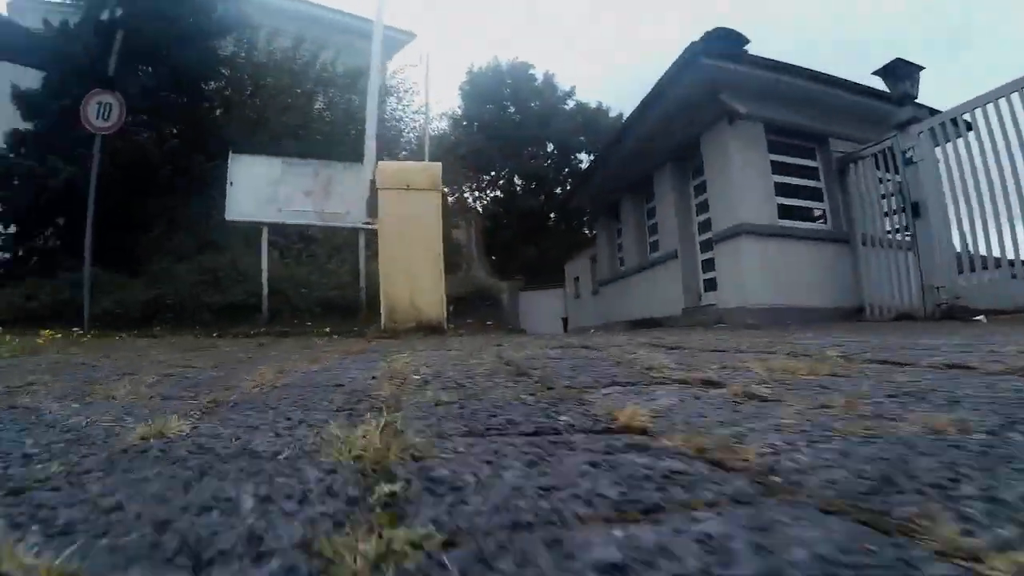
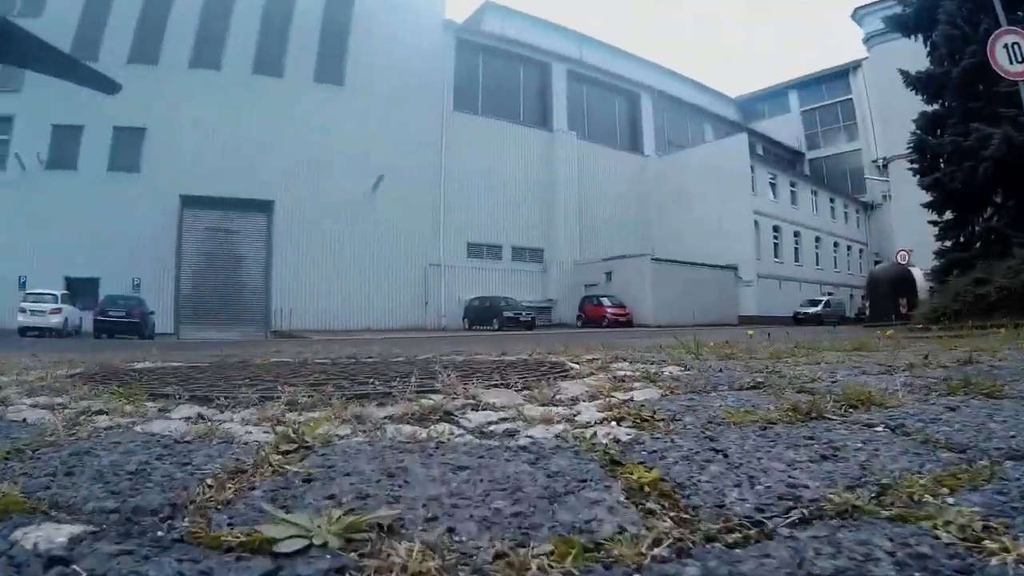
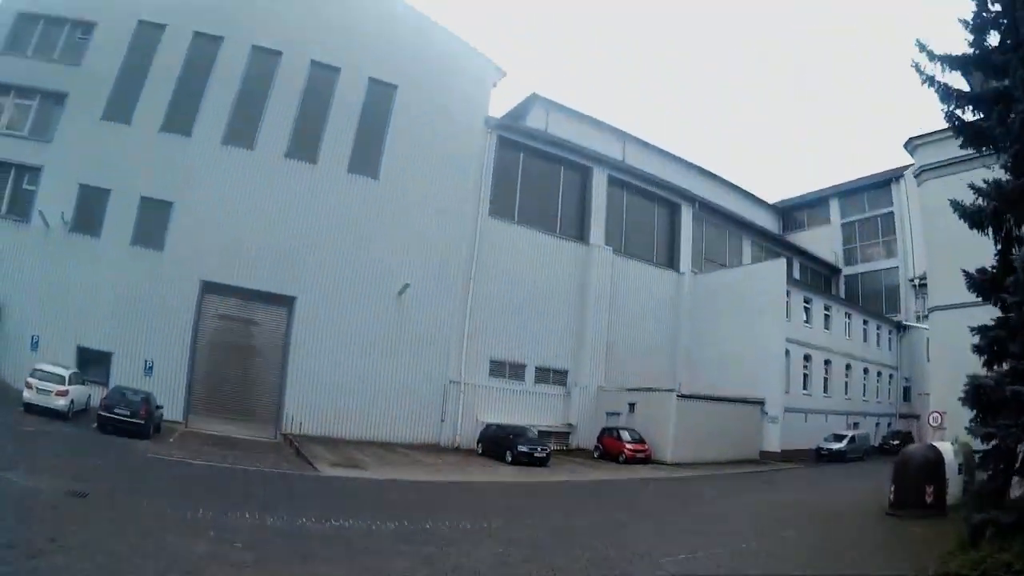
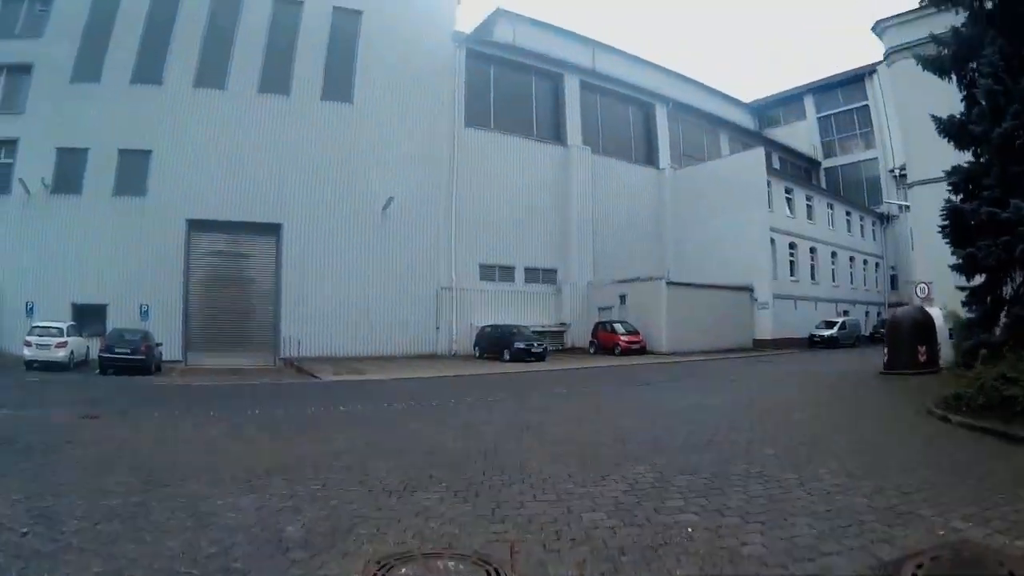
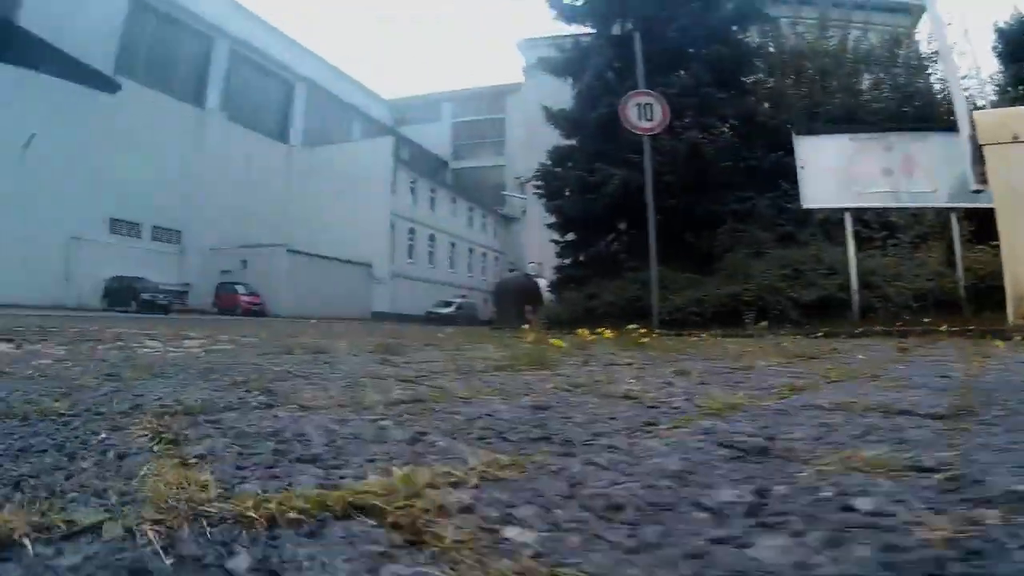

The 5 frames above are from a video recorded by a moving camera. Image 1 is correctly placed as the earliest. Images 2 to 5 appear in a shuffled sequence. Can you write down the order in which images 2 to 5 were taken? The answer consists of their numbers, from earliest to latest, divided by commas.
5, 2, 4, 3
